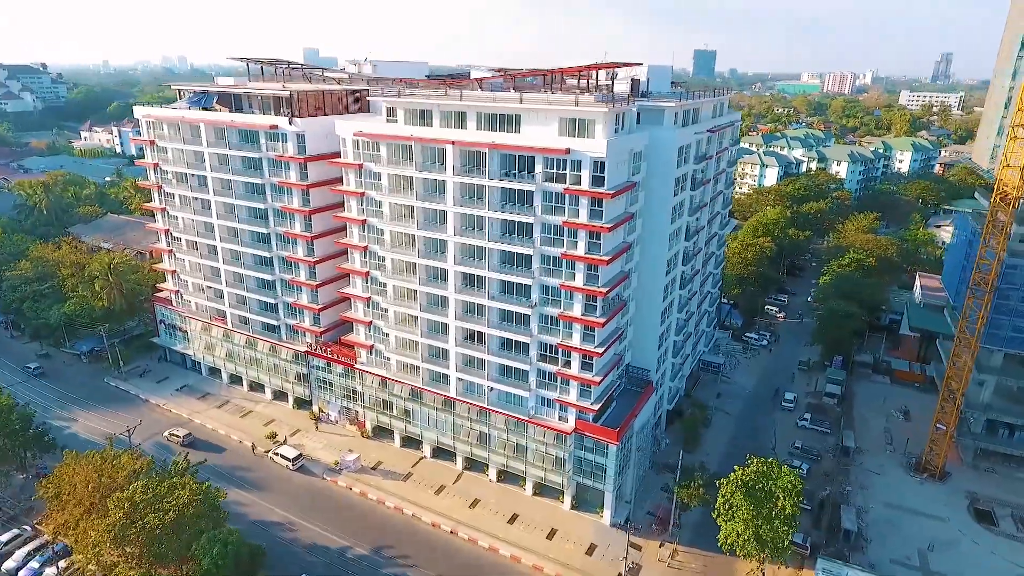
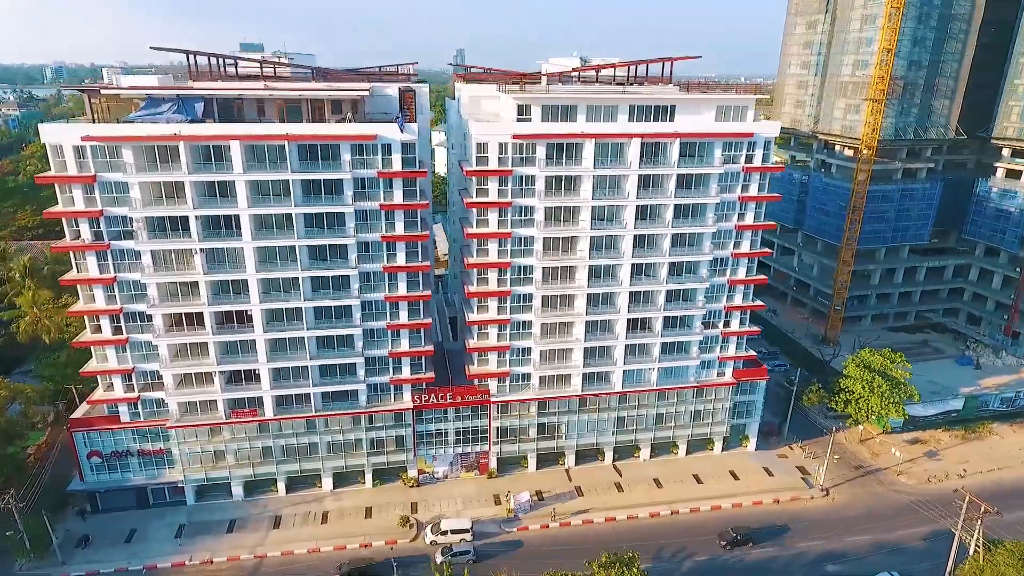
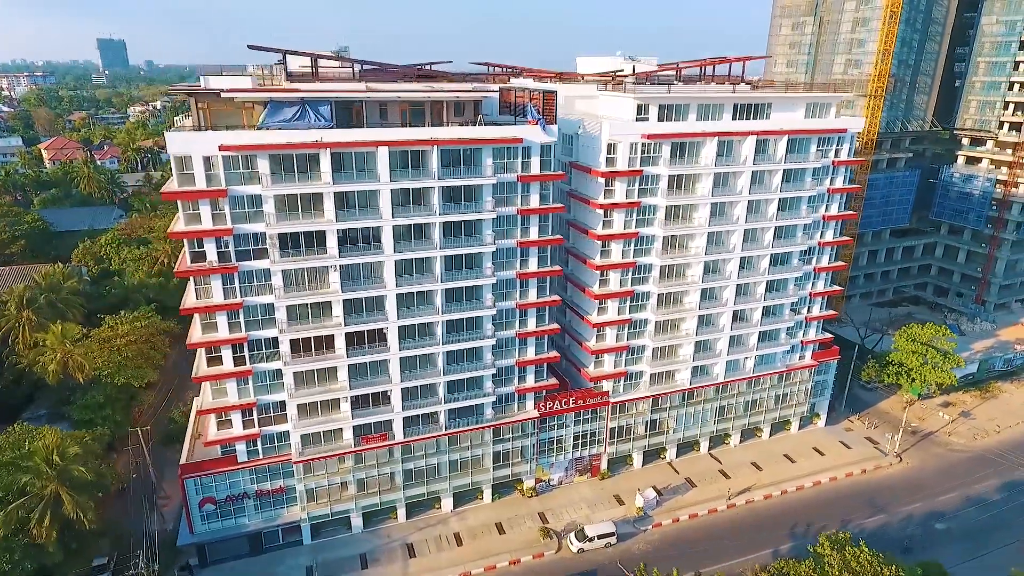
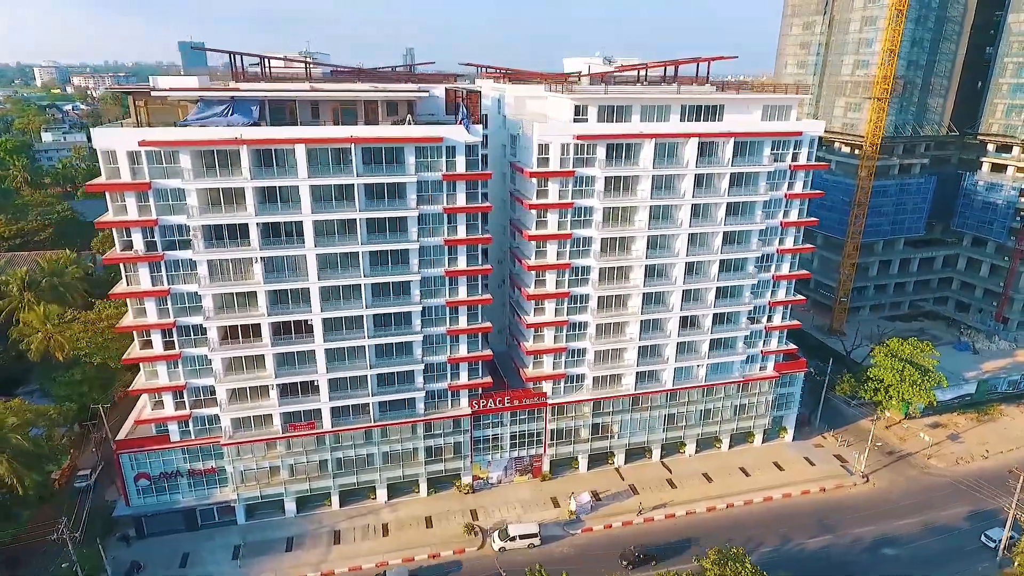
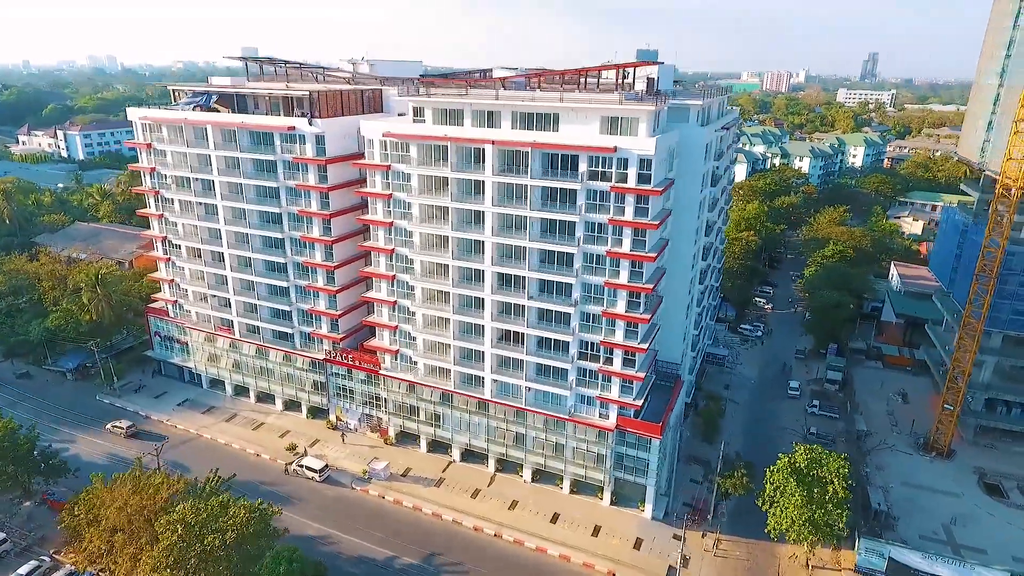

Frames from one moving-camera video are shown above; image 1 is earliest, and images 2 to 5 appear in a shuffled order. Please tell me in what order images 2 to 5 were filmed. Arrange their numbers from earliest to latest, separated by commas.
5, 2, 4, 3
